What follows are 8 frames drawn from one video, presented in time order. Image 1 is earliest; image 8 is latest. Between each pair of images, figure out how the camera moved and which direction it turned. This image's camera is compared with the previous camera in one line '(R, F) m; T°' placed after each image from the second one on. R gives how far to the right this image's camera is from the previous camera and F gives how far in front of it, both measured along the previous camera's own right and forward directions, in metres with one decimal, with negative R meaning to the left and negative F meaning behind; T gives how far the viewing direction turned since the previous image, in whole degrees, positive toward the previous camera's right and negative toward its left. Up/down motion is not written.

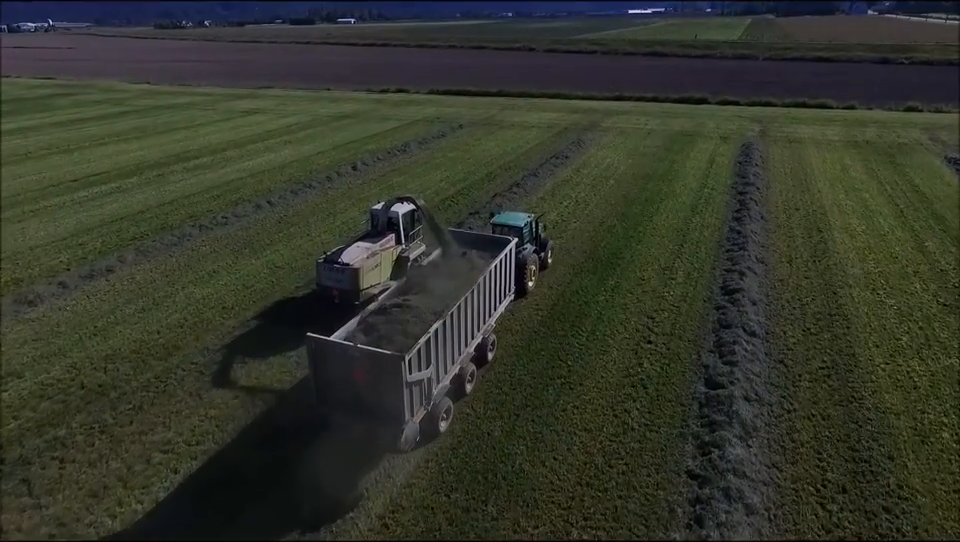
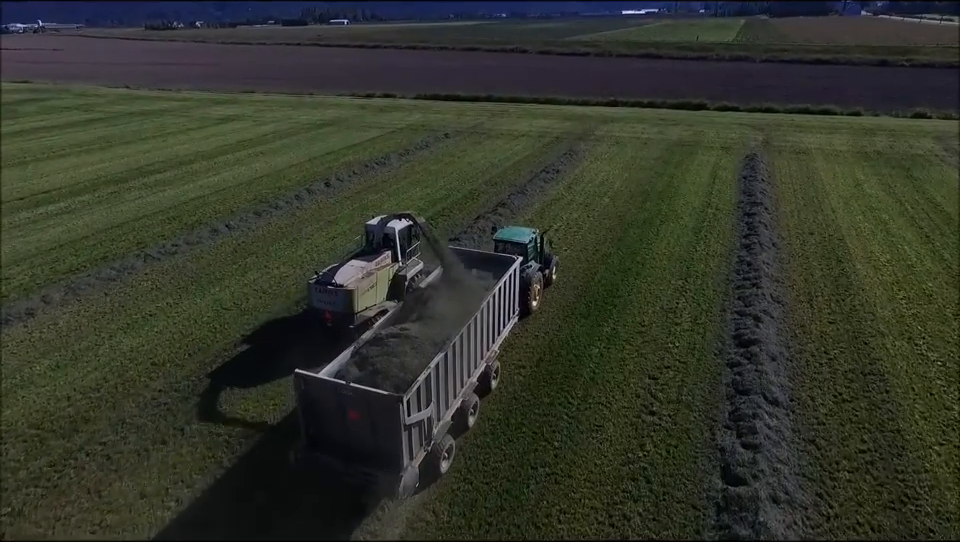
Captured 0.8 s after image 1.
(+0.3, +2.0) m; 0°
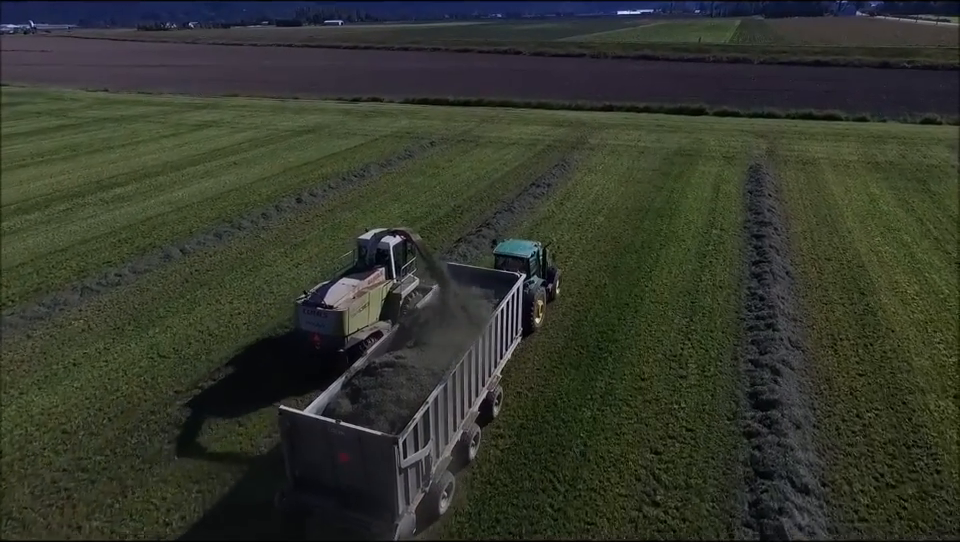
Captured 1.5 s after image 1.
(+0.3, +1.8) m; 0°
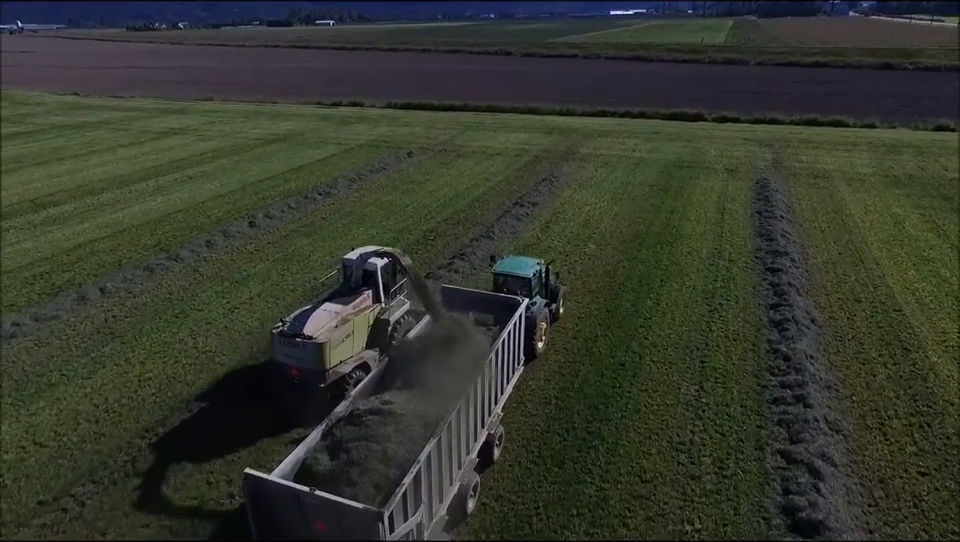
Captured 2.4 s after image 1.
(+0.5, +2.5) m; 0°
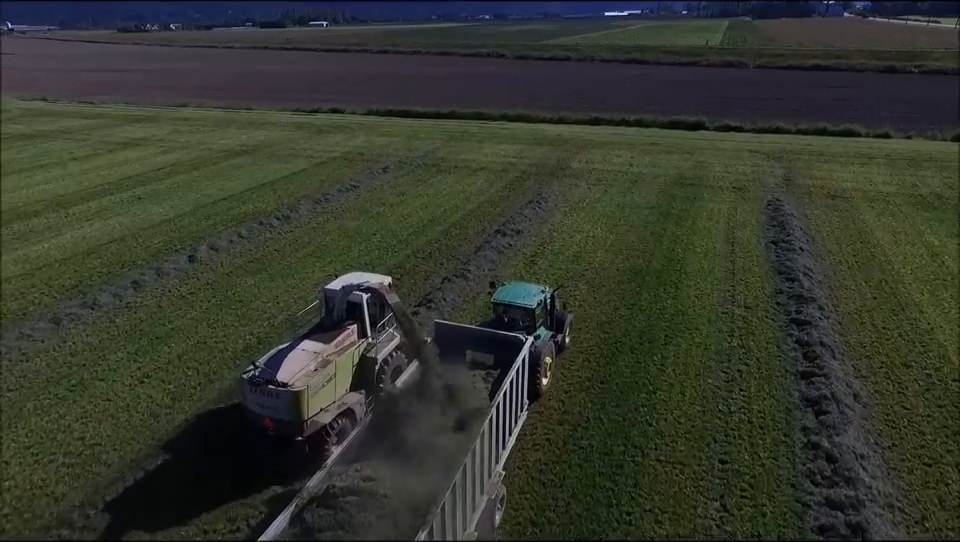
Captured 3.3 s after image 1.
(+0.5, +2.6) m; 0°
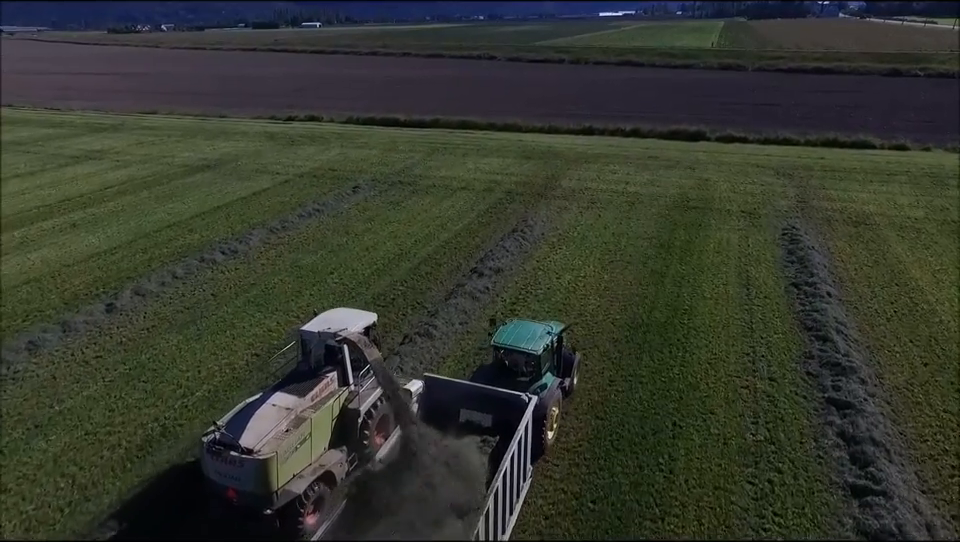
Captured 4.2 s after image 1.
(+0.5, +2.6) m; 0°
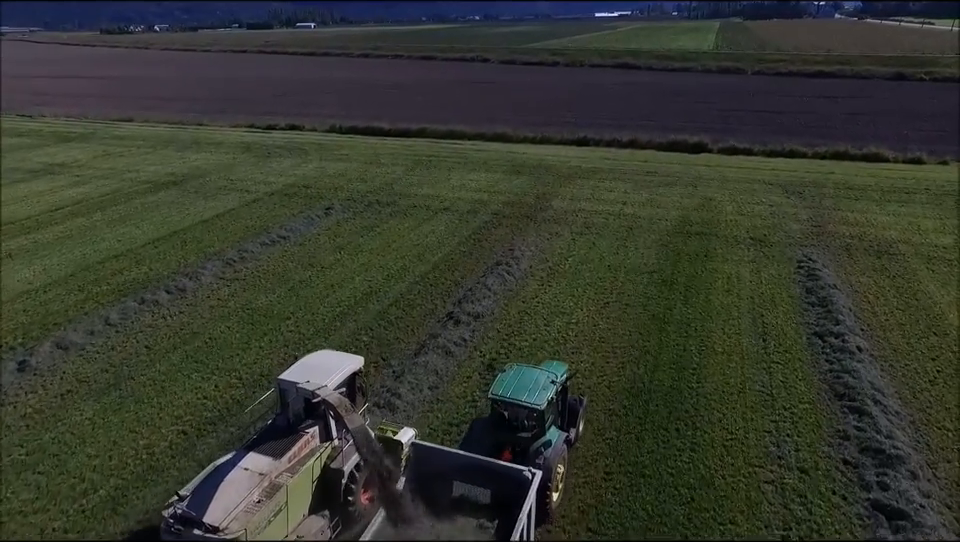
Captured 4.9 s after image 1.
(+0.4, +2.0) m; 0°
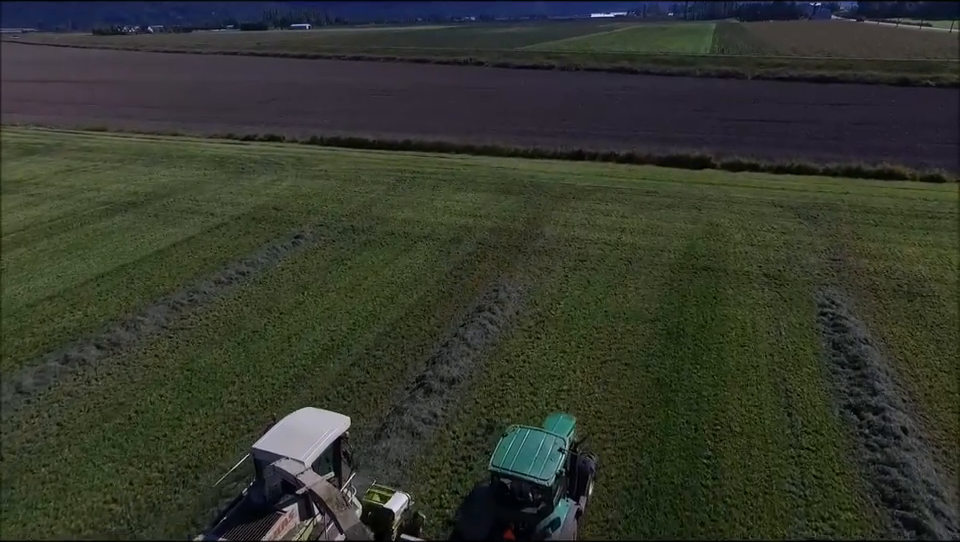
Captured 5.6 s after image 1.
(+0.3, +2.1) m; 0°
